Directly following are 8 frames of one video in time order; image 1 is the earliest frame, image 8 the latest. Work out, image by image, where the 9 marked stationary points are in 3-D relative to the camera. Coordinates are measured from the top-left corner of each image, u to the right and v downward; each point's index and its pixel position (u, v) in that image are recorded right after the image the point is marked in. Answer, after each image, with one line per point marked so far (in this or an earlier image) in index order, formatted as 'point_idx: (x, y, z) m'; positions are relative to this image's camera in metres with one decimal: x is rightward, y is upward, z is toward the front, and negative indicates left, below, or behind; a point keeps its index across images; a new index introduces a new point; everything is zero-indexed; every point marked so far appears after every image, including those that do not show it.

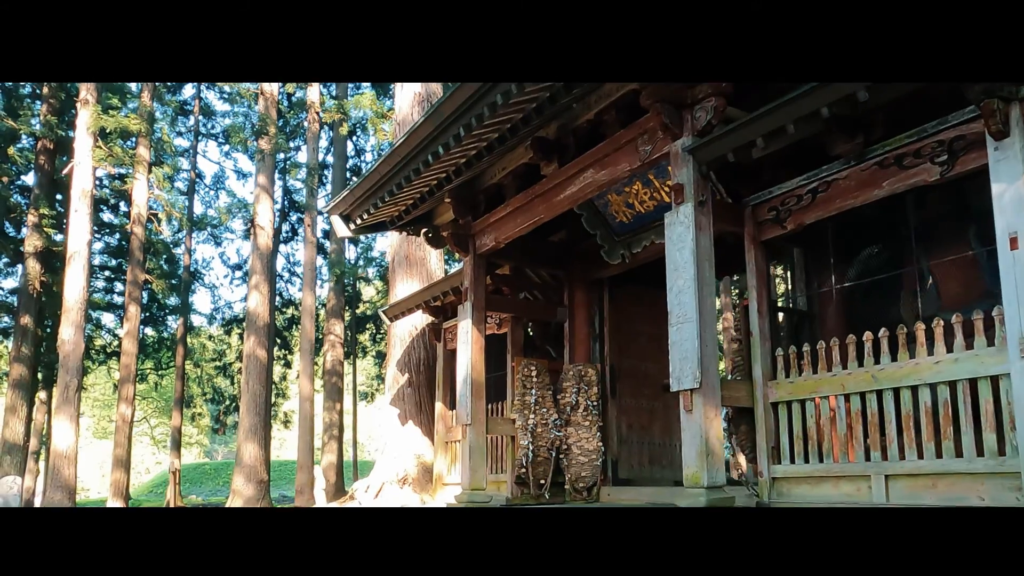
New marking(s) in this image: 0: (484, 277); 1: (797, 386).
0: (-0.3, +0.1, +8.5) m
1: (+2.0, -0.7, +5.4) m
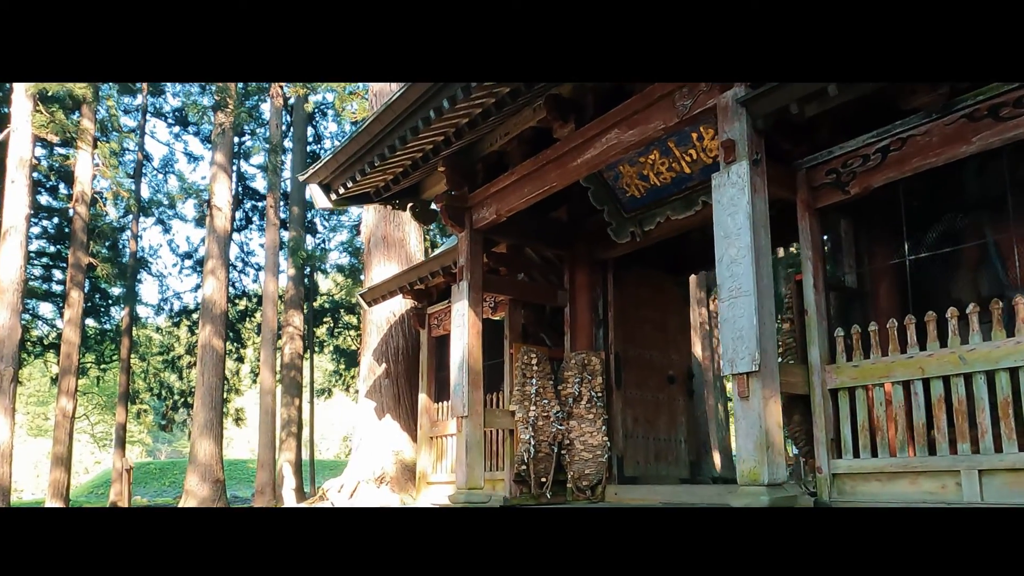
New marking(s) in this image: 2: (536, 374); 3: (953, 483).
0: (-0.3, +0.3, +7.7) m
1: (+2.2, -0.5, +4.7) m
2: (+0.3, -0.9, +7.6) m
3: (+2.5, -1.1, +4.2) m
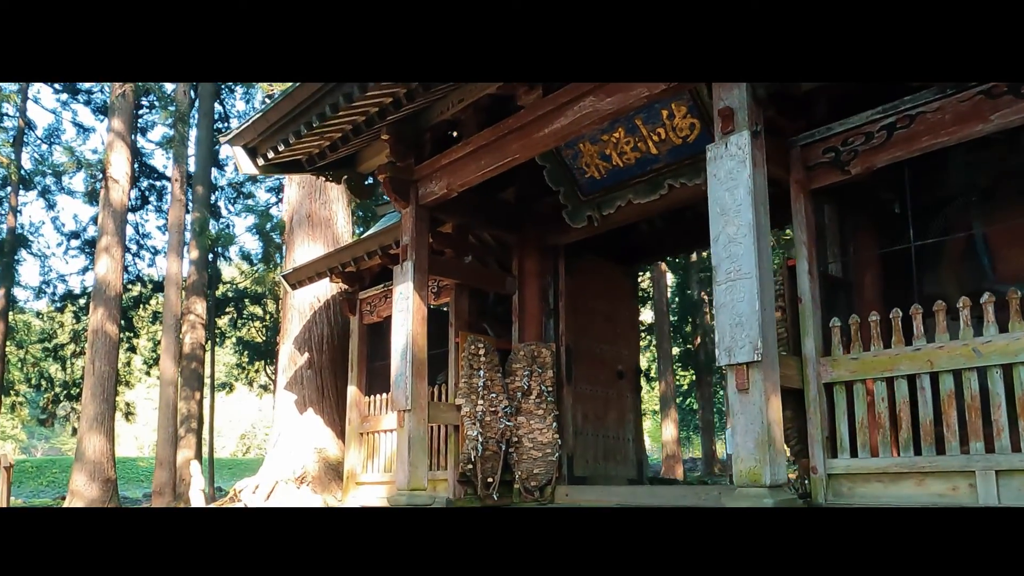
0: (-0.8, +0.5, +7.0) m
1: (+2.0, -0.4, +4.4) m
2: (-0.3, -0.7, +7.0) m
3: (+2.3, -1.0, +3.9) m
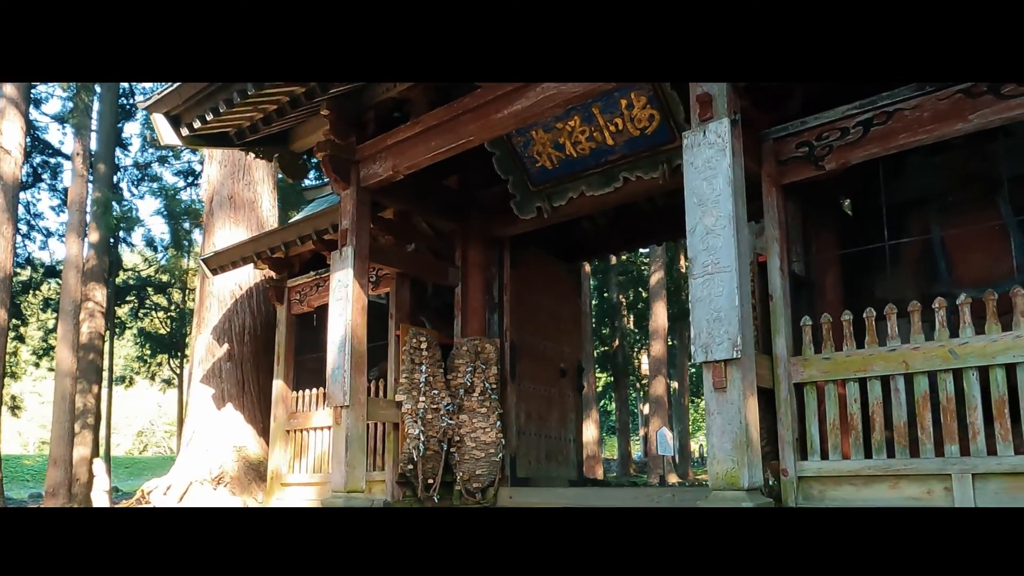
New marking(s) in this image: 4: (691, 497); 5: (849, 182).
0: (-1.3, +0.6, +6.6) m
1: (+1.8, -0.4, +4.3) m
2: (-0.7, -0.6, +6.6) m
3: (+2.2, -1.0, +3.8) m
4: (+1.3, -1.5, +5.5) m
5: (+2.4, +0.8, +5.4) m
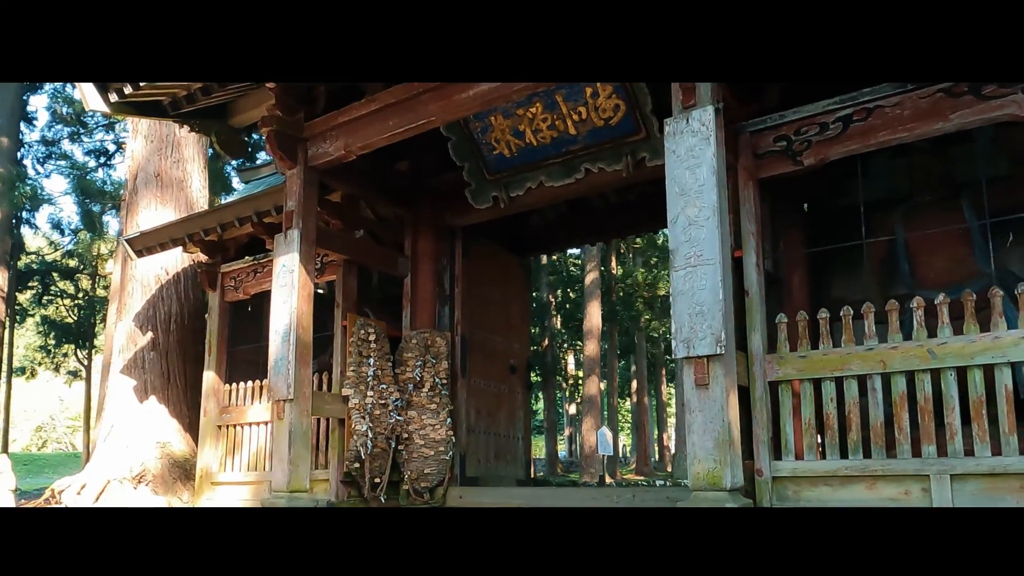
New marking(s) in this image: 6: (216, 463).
0: (-1.6, +0.7, +6.2) m
1: (+1.7, -0.4, +4.2) m
2: (-1.1, -0.5, +6.3) m
3: (+2.0, -1.0, +3.8) m
4: (+1.0, -1.5, +5.4) m
5: (+2.2, +0.8, +5.4) m
6: (-2.6, -1.6, +6.8) m
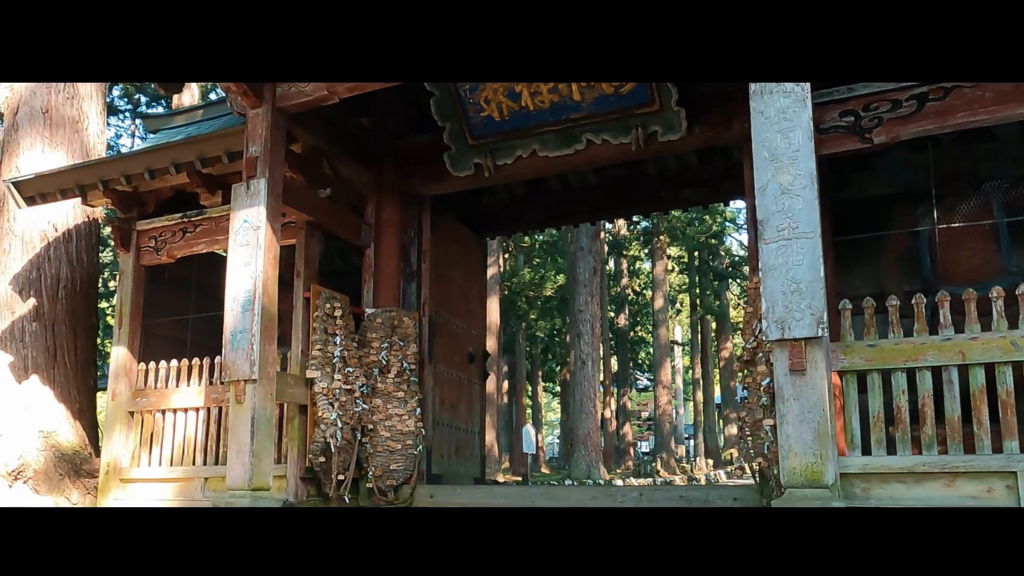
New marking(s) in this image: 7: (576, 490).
0: (-1.6, +1.0, +5.3) m
1: (+1.9, -0.3, +3.9) m
2: (-1.2, -0.3, +5.4) m
3: (+2.3, -0.9, +3.6) m
4: (+1.0, -1.4, +4.9) m
5: (+2.2, +0.8, +5.2) m
6: (-2.8, -1.2, +5.6) m
7: (+0.4, -1.4, +5.2) m
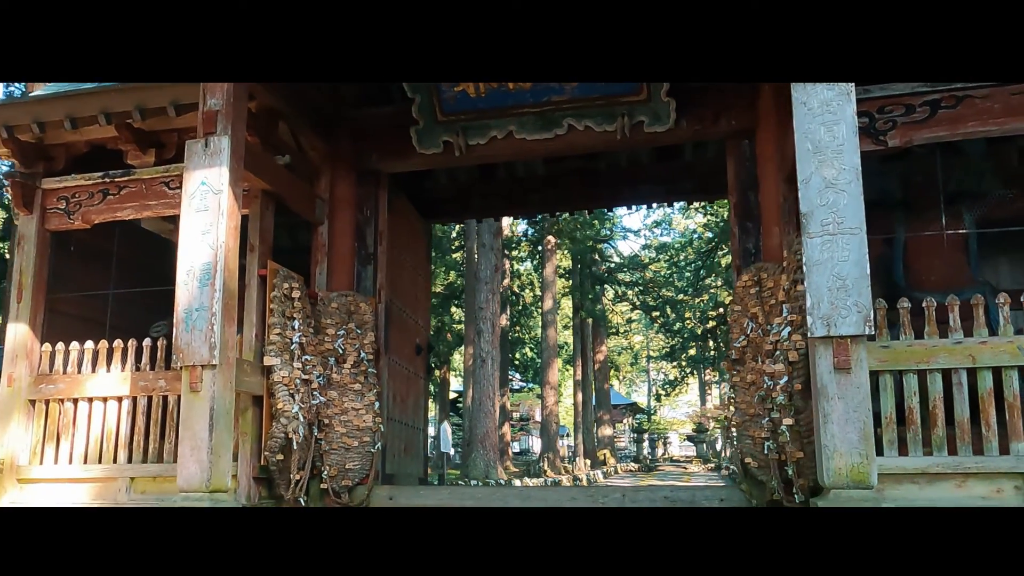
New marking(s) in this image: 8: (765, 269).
0: (-1.6, +1.1, +4.6) m
1: (+2.0, -0.3, +3.9) m
2: (-1.4, -0.2, +4.9) m
3: (+2.4, -1.0, +3.7) m
4: (+0.8, -1.3, +4.8) m
5: (+2.1, +0.8, +5.3) m
6: (-3.0, -1.0, +4.8) m
7: (+0.3, -1.3, +4.9) m
8: (+1.6, +0.1, +4.7) m
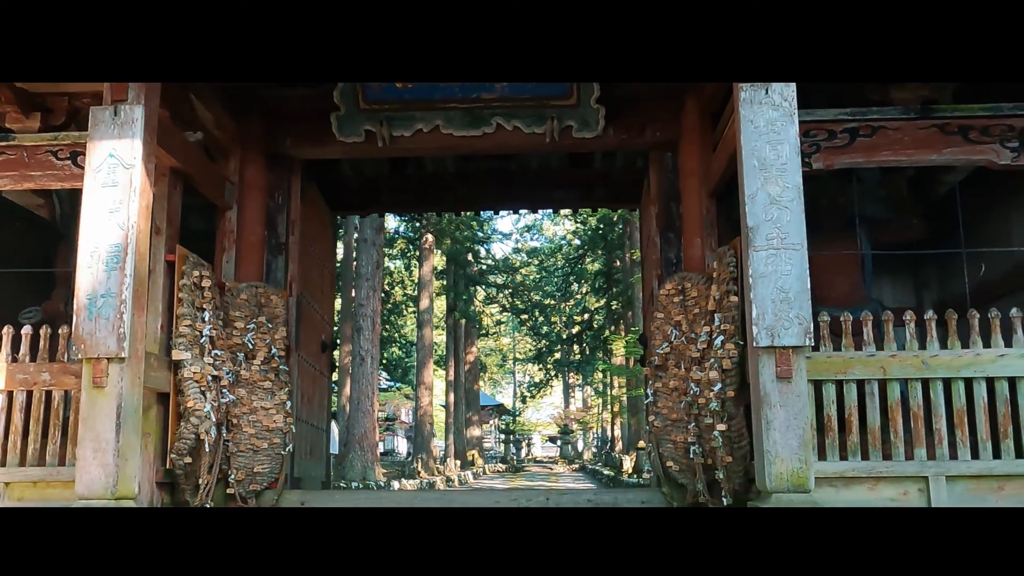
0: (-2.0, +1.2, +4.2) m
1: (+1.7, -0.4, +4.2) m
2: (-1.8, -0.1, +4.5) m
3: (+2.1, -1.1, +4.0) m
4: (+0.4, -1.3, +4.8) m
5: (+1.6, +0.7, +5.5) m
6: (-3.4, -0.9, +4.1) m
7: (-0.2, -1.3, +4.8) m
8: (+1.1, +0.1, +4.9) m
